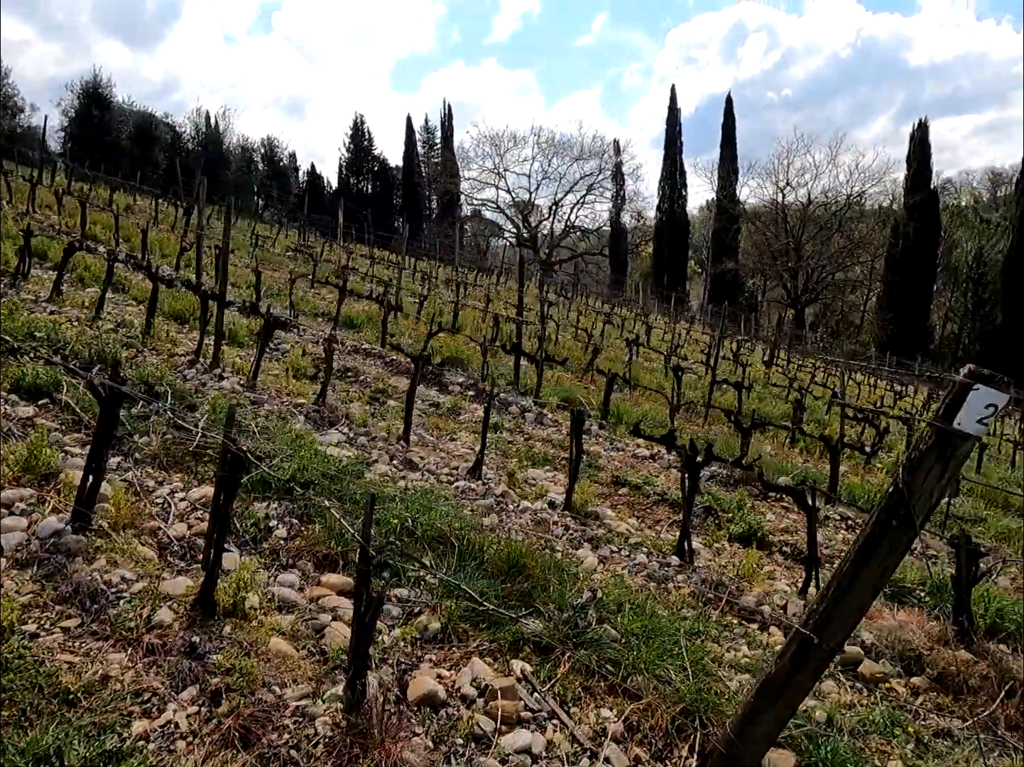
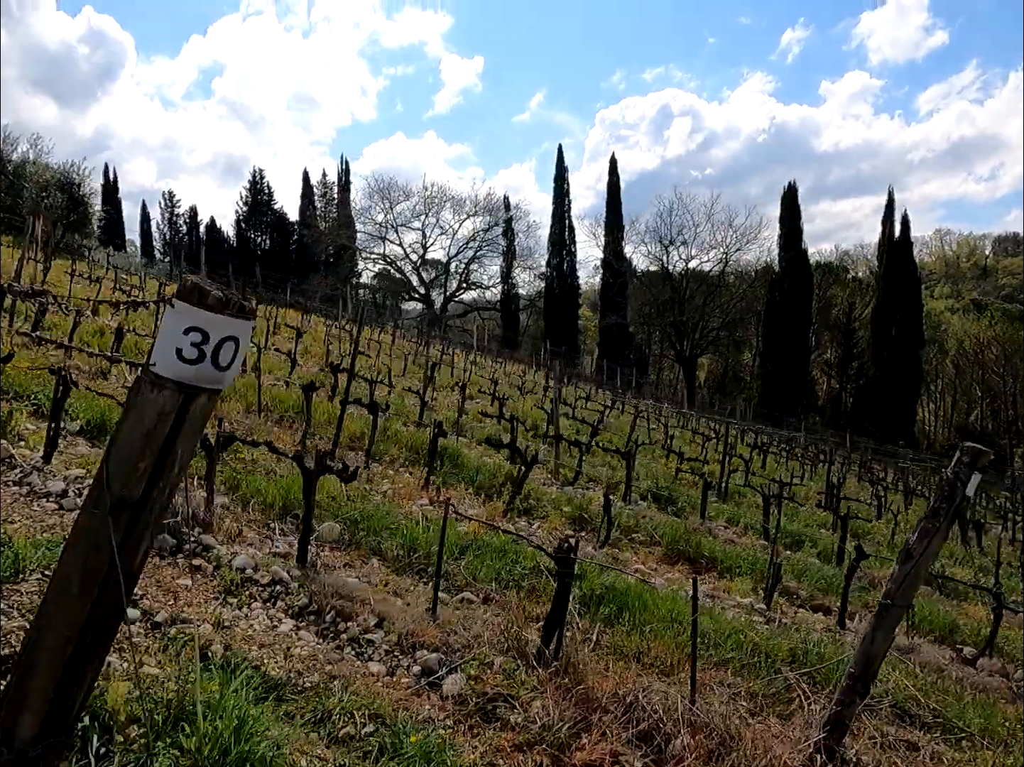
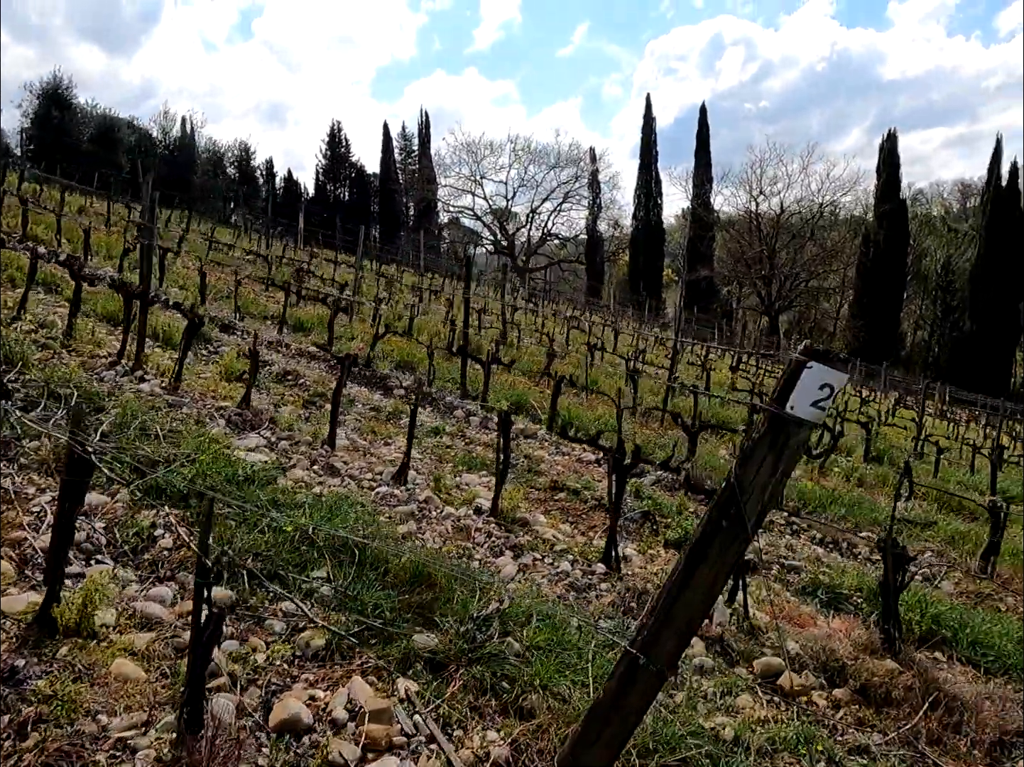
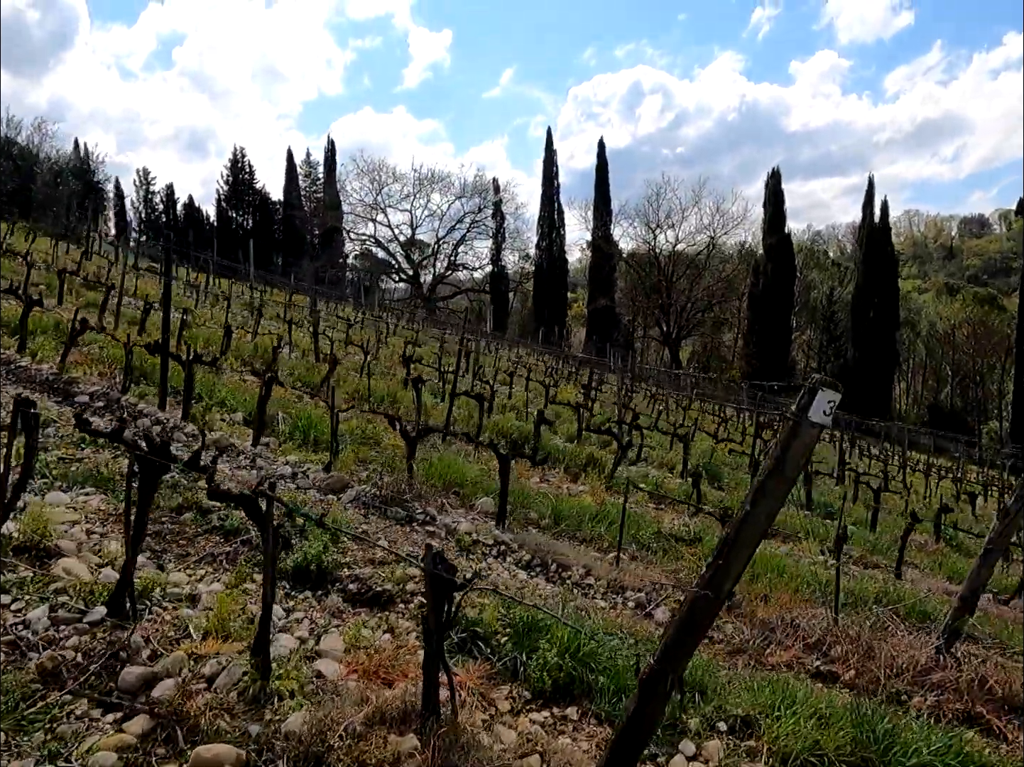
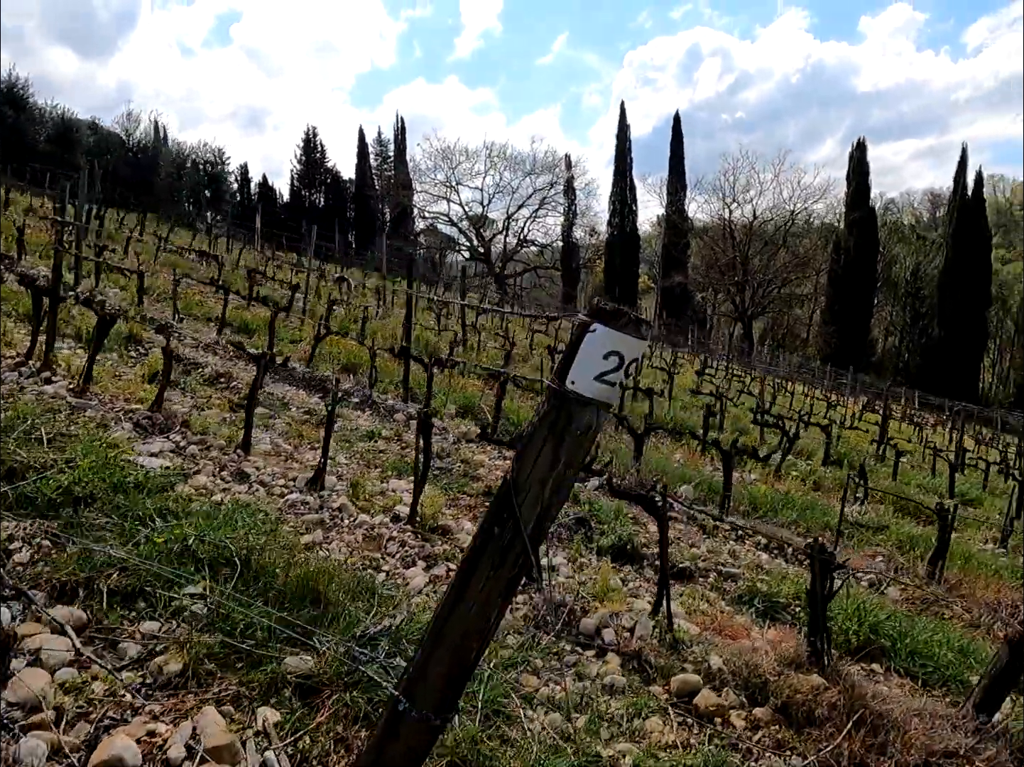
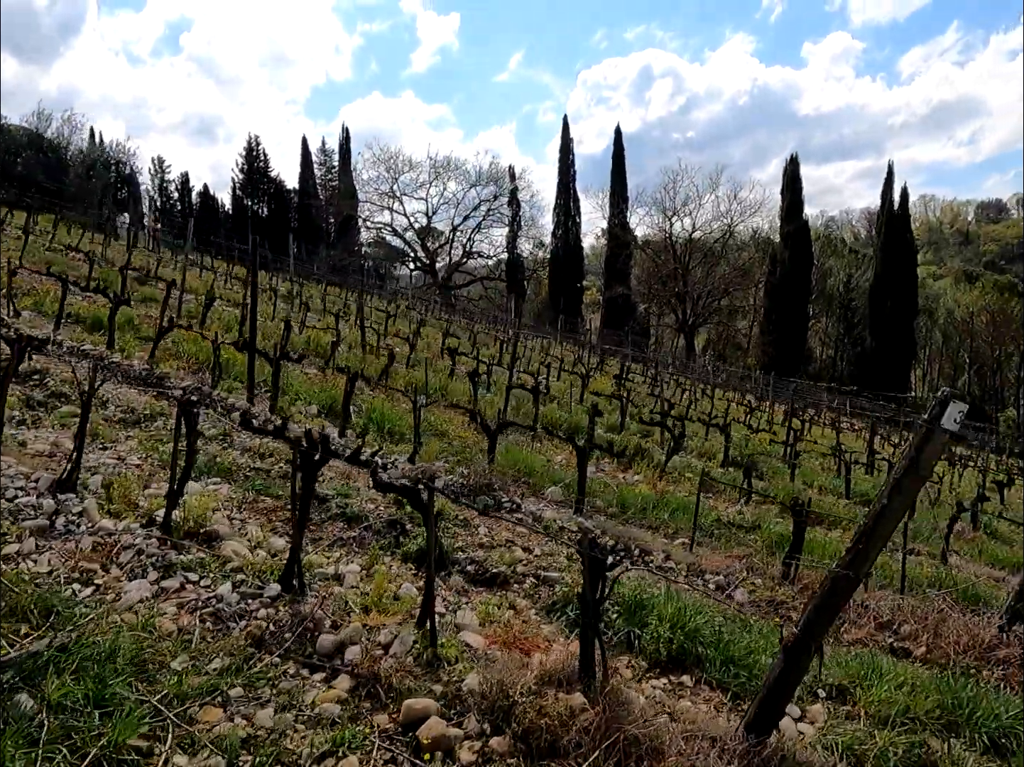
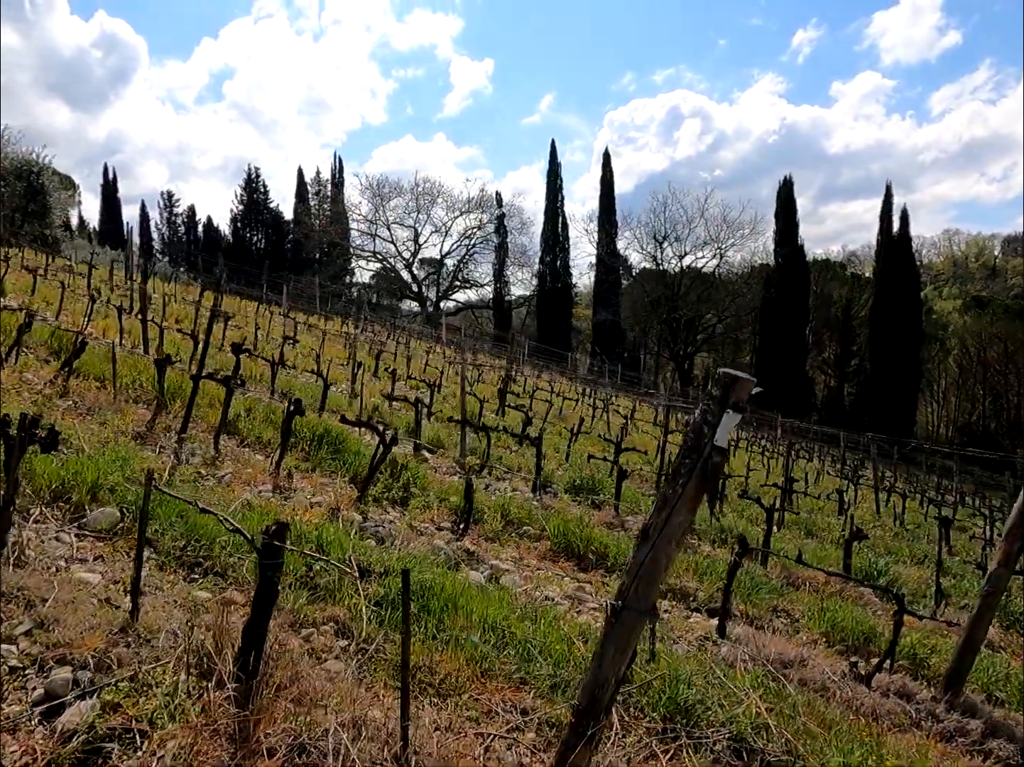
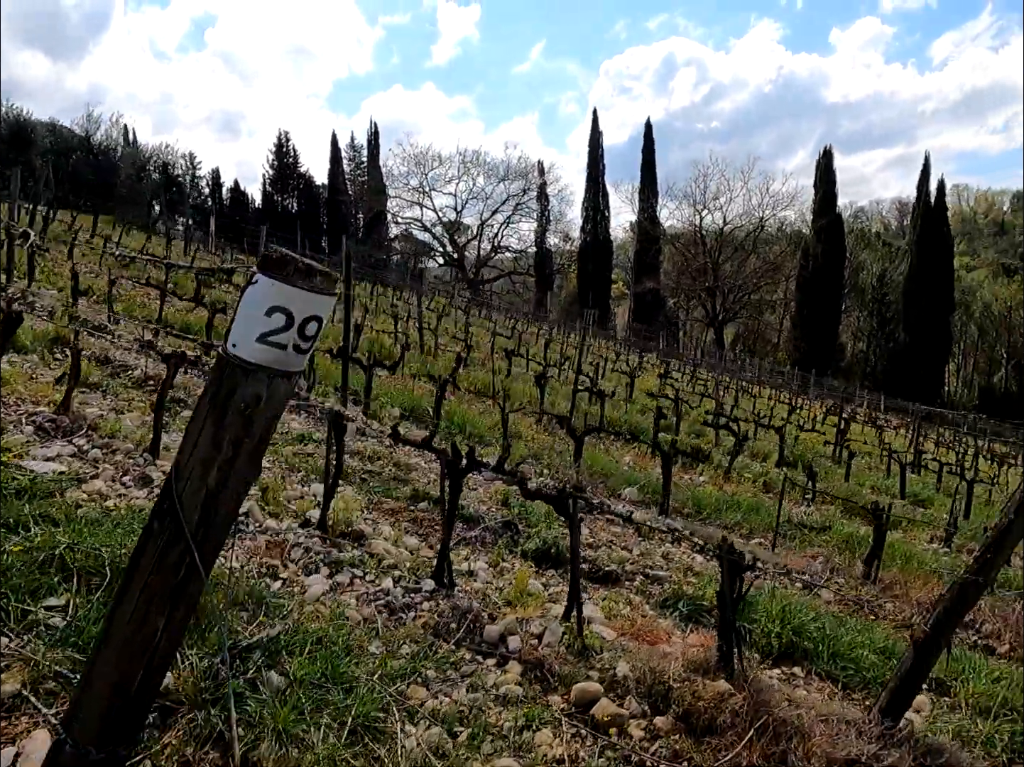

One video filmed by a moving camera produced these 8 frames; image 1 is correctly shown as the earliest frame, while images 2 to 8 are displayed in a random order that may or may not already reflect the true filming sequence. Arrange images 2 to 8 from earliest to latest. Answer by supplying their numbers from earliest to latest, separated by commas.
3, 5, 8, 6, 4, 2, 7
